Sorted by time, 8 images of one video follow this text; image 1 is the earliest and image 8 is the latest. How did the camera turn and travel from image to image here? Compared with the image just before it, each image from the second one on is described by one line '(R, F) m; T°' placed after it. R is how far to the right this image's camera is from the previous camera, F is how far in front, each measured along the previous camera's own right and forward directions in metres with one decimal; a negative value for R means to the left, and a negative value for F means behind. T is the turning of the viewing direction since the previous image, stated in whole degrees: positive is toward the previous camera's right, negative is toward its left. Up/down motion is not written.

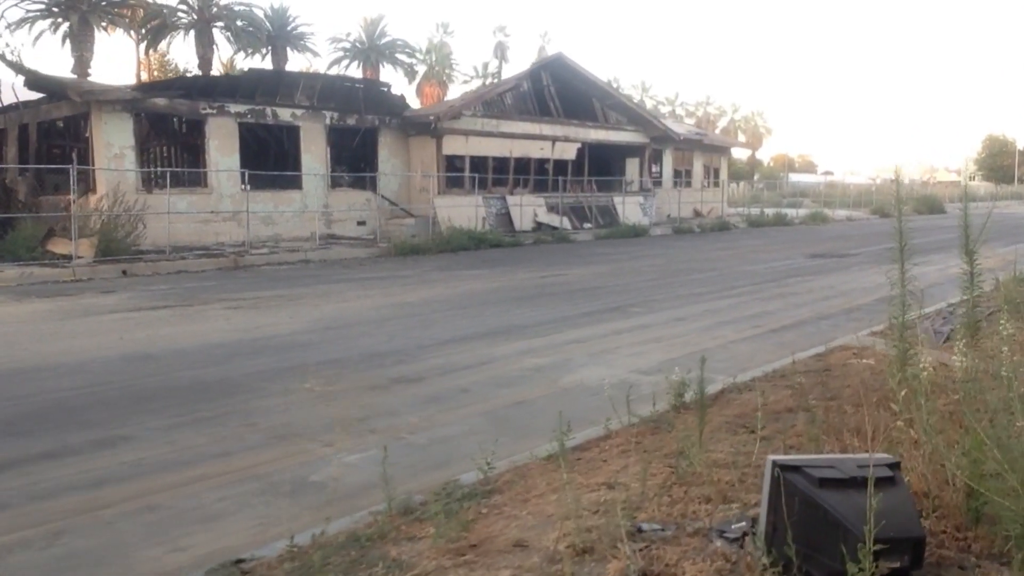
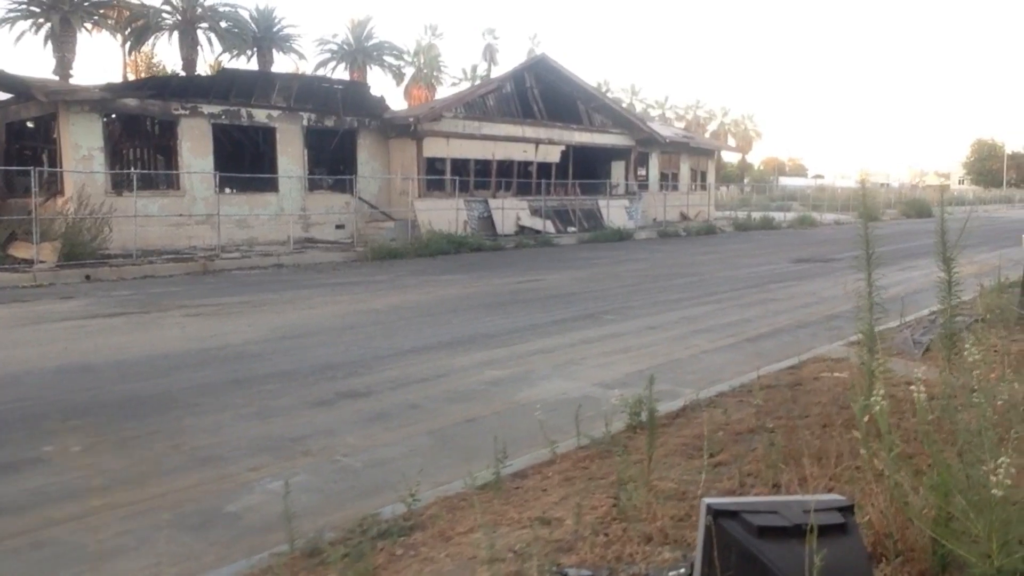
(+0.3, +0.4) m; +1°
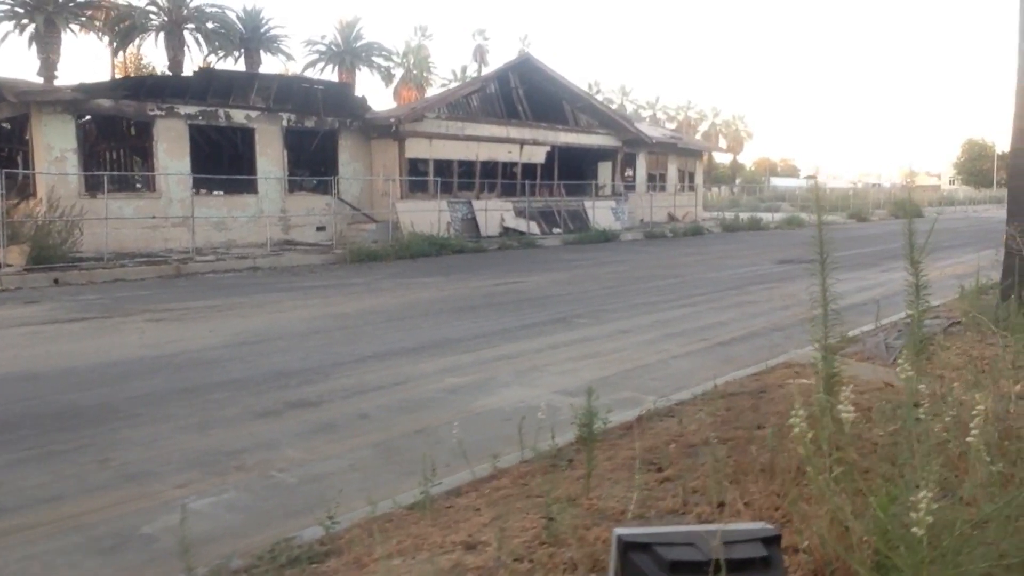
(+0.3, +0.3) m; 0°
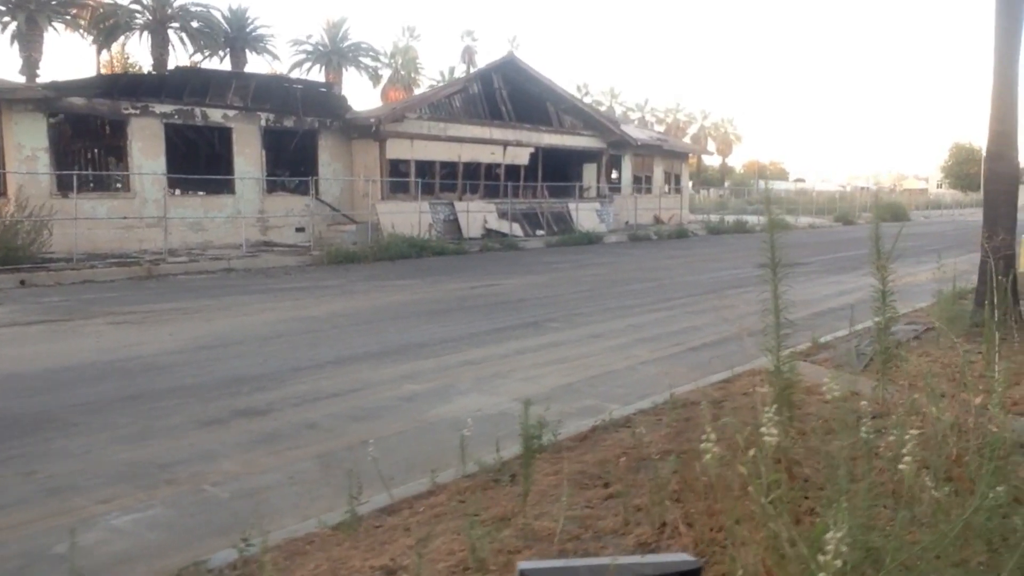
(+0.3, +0.2) m; +1°
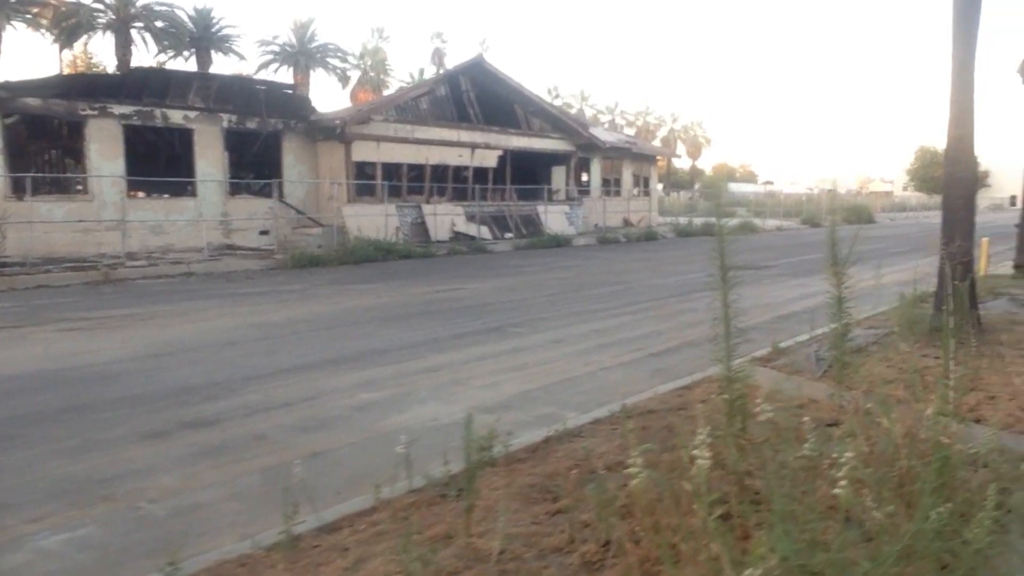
(+0.1, +0.1) m; +2°
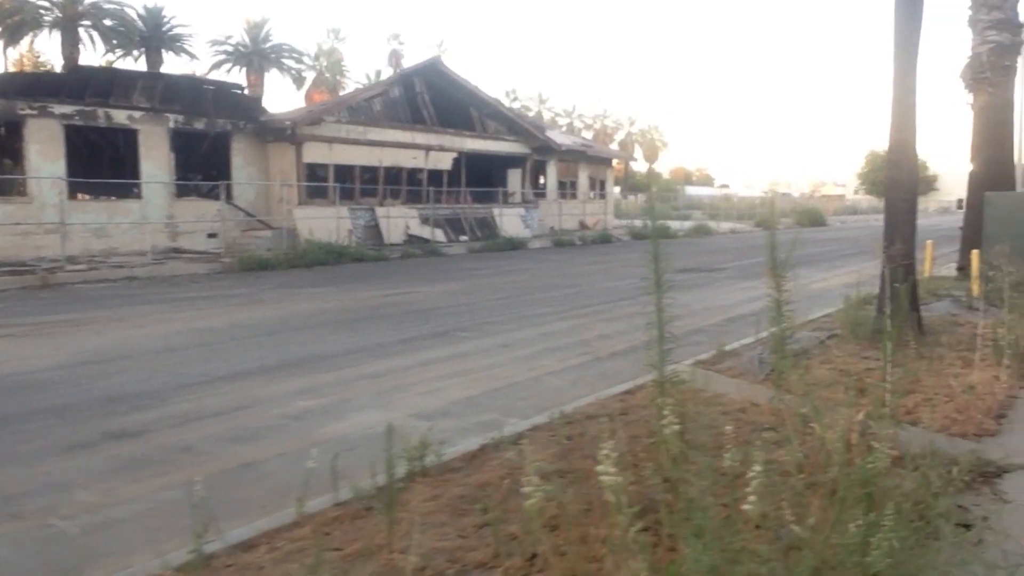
(+0.2, +0.1) m; +3°
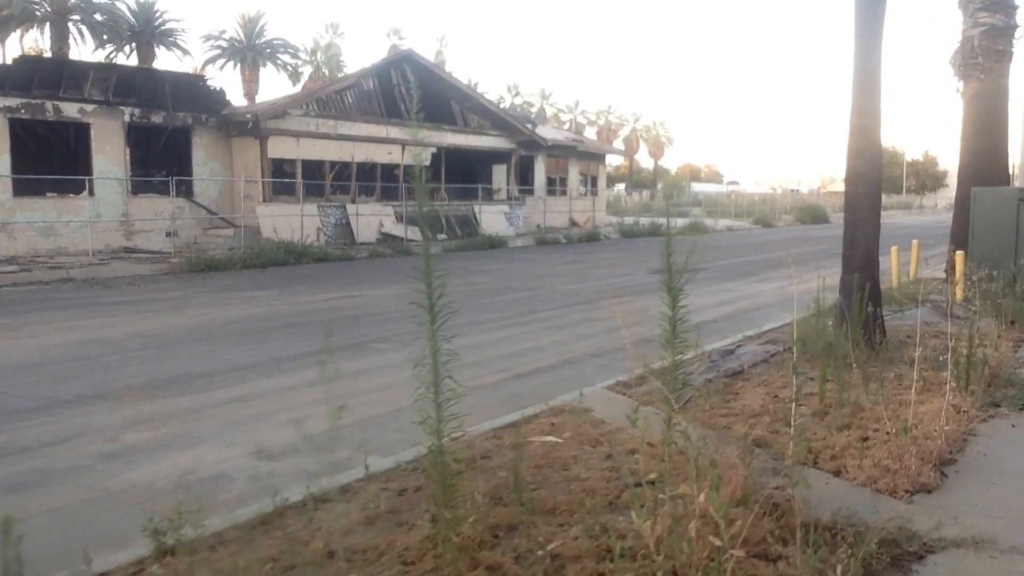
(+1.1, +1.2) m; -1°
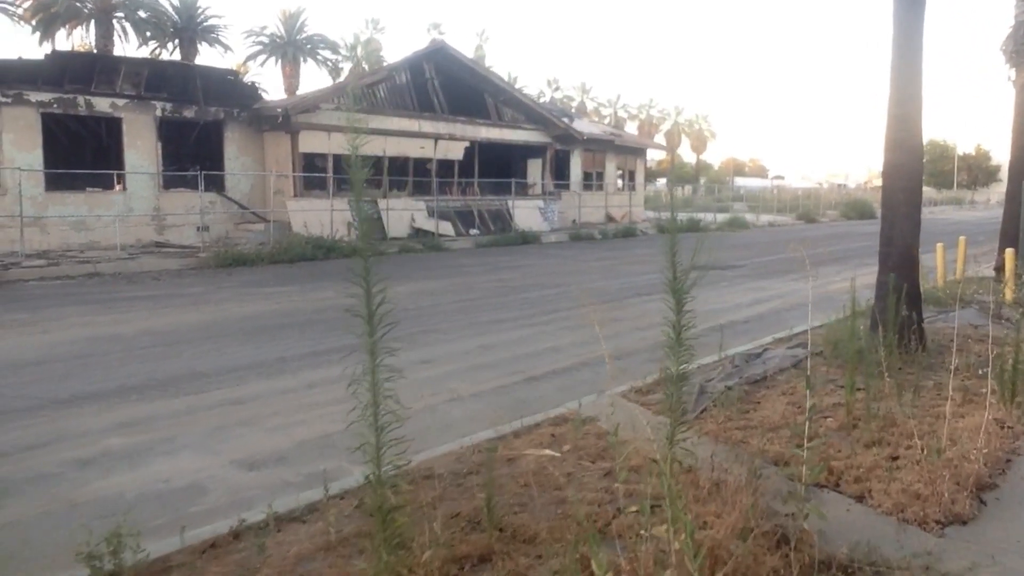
(+0.3, +0.4) m; -3°
